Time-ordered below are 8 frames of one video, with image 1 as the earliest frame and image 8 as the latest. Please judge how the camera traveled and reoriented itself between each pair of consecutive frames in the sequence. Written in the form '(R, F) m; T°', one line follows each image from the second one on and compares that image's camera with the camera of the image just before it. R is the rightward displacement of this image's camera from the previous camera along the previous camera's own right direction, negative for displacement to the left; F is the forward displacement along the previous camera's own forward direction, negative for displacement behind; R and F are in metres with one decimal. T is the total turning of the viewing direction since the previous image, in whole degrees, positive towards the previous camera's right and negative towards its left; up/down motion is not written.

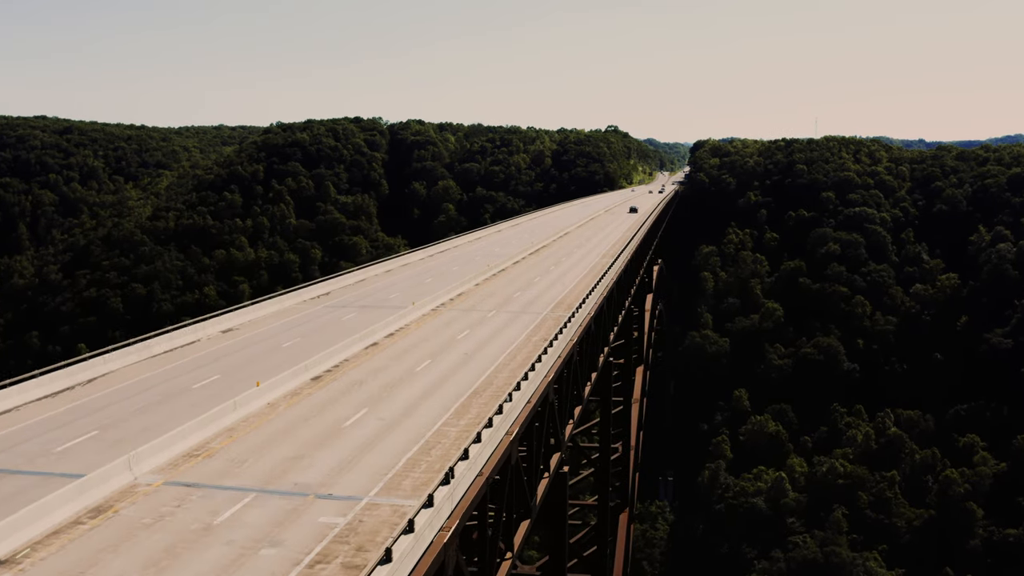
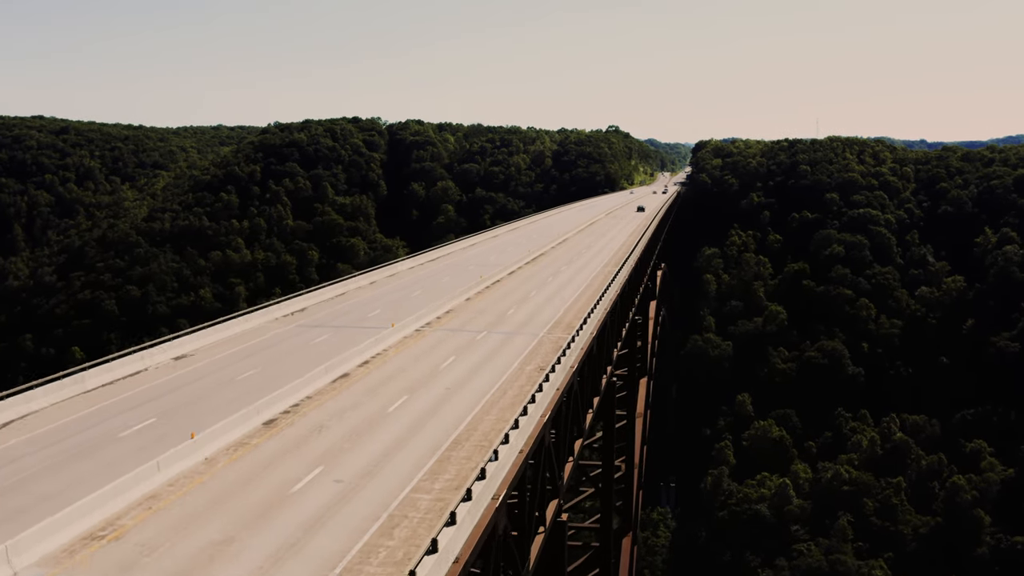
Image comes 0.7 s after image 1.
(+0.1, +0.8) m; 0°
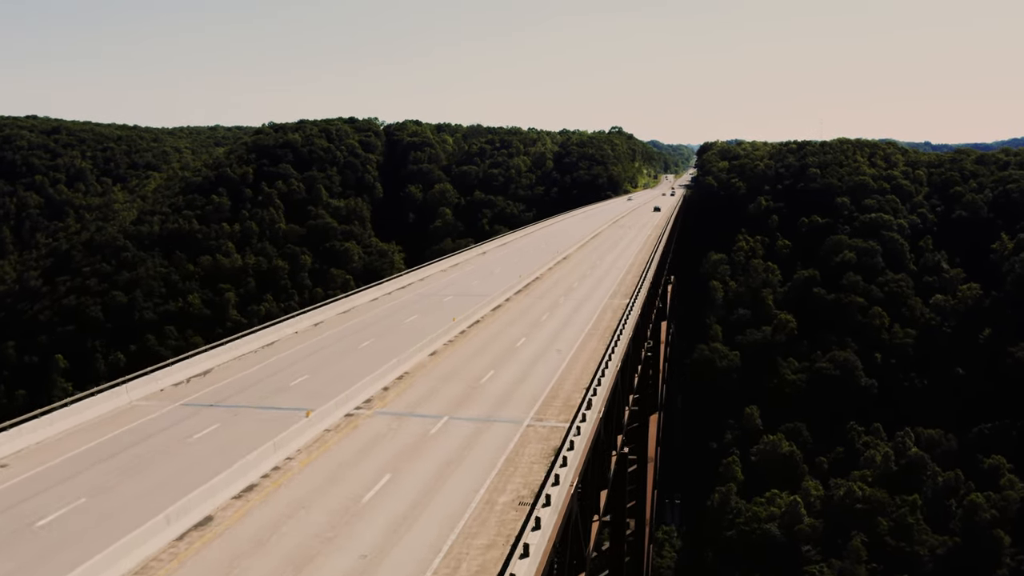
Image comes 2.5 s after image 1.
(+0.2, +2.1) m; 0°
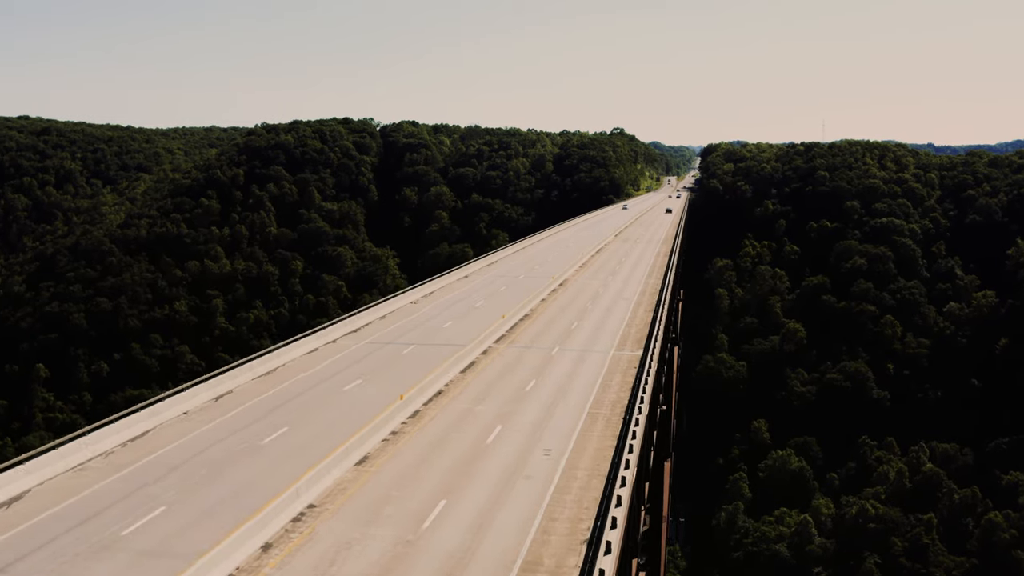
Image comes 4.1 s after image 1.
(+0.2, +2.0) m; 0°
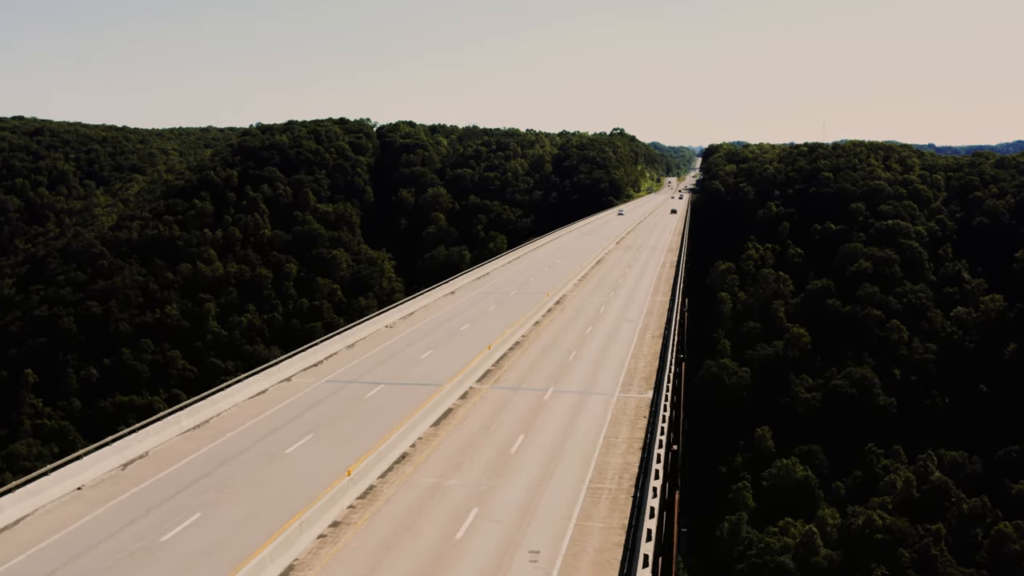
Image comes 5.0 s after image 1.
(+0.1, +1.1) m; 0°
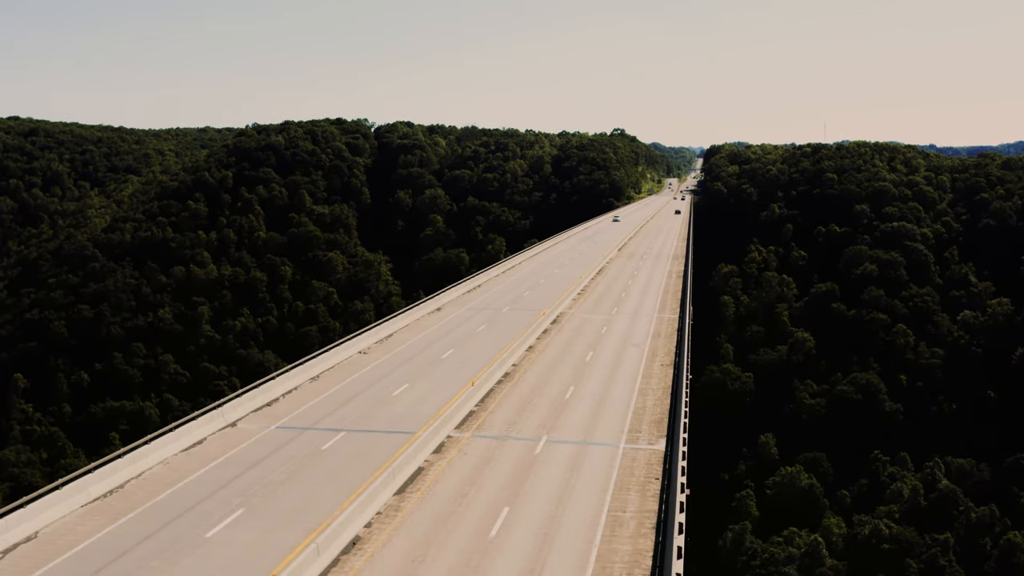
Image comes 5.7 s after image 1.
(+0.1, +1.0) m; 0°
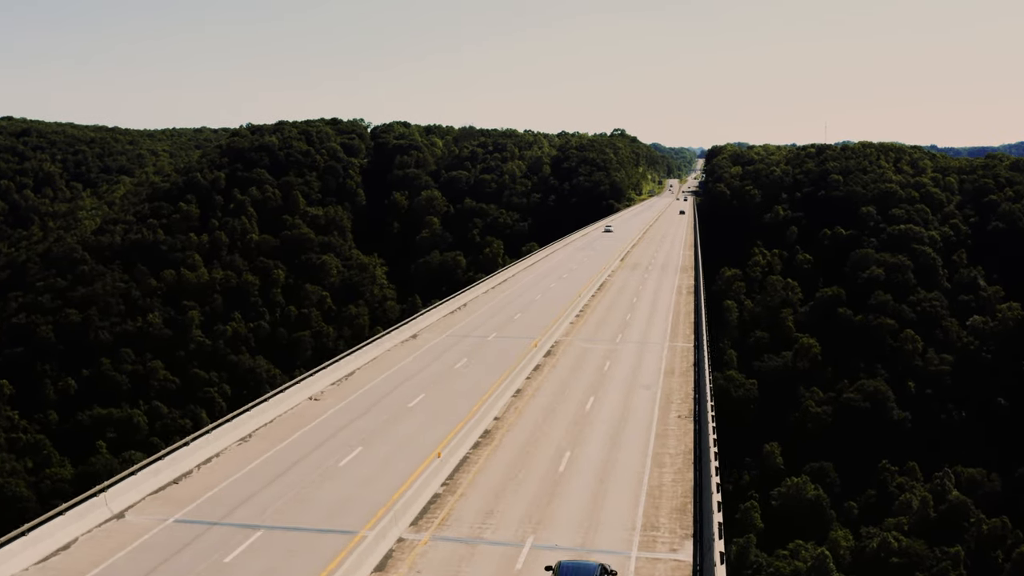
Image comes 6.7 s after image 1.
(+0.1, +1.3) m; 0°
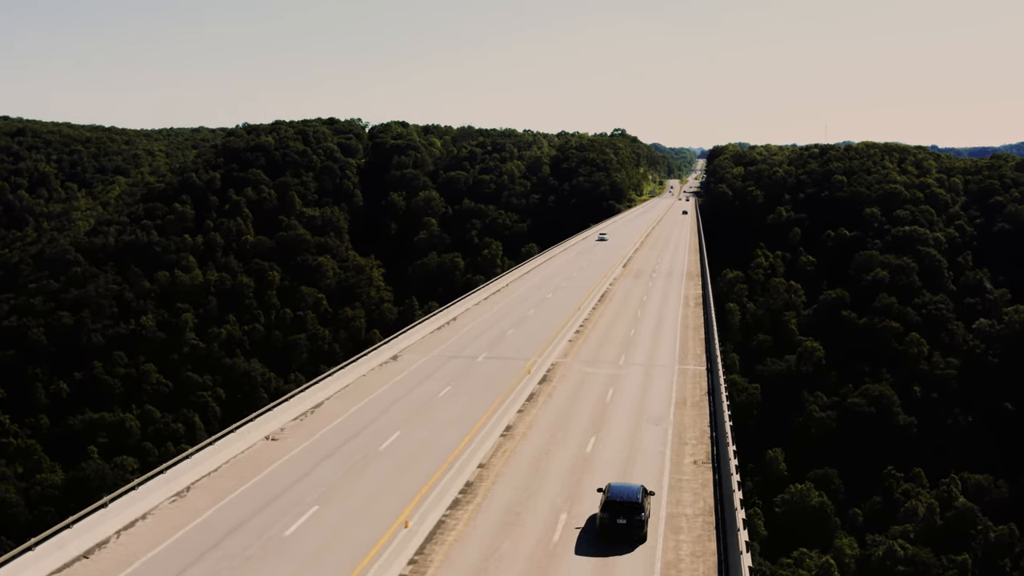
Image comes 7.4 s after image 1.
(+0.1, +0.8) m; 0°
